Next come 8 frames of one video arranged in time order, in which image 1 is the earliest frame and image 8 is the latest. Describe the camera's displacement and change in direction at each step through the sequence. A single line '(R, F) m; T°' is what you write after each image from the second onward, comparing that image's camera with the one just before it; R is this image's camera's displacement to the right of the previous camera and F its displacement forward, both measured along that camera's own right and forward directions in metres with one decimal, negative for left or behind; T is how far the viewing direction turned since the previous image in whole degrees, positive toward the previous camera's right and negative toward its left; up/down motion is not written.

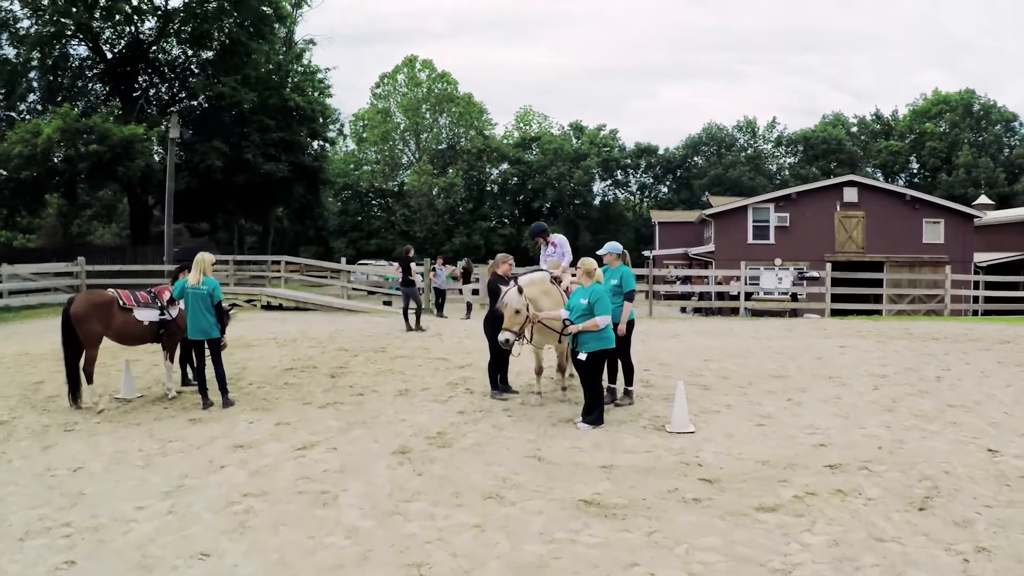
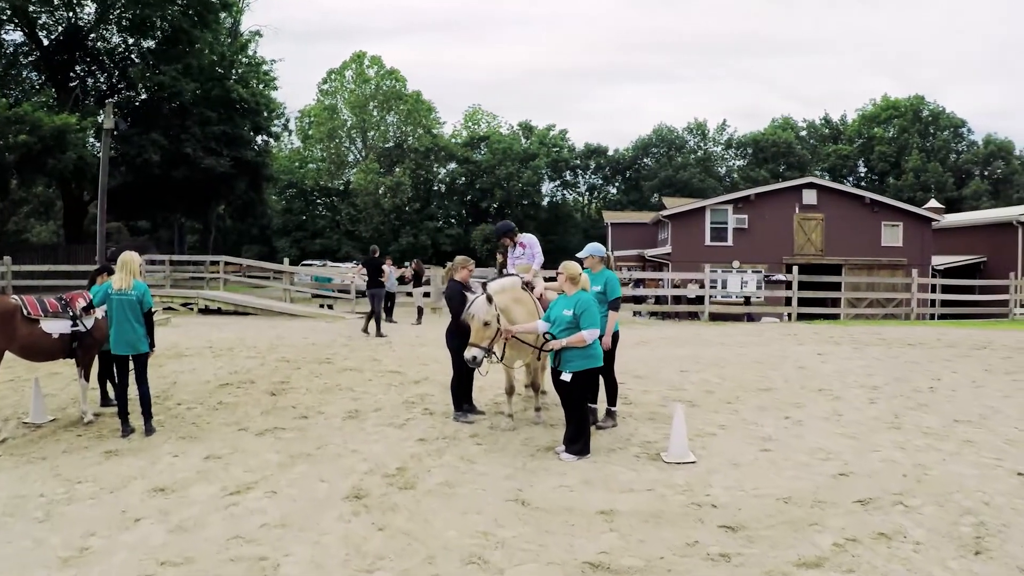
(-0.2, +0.9) m; +4°
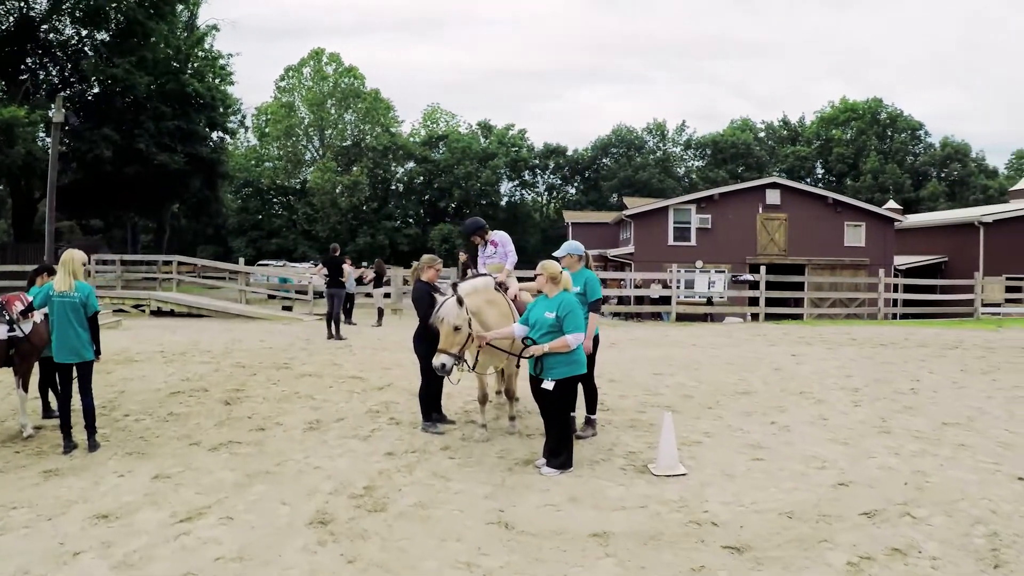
(-0.1, +0.4) m; +3°
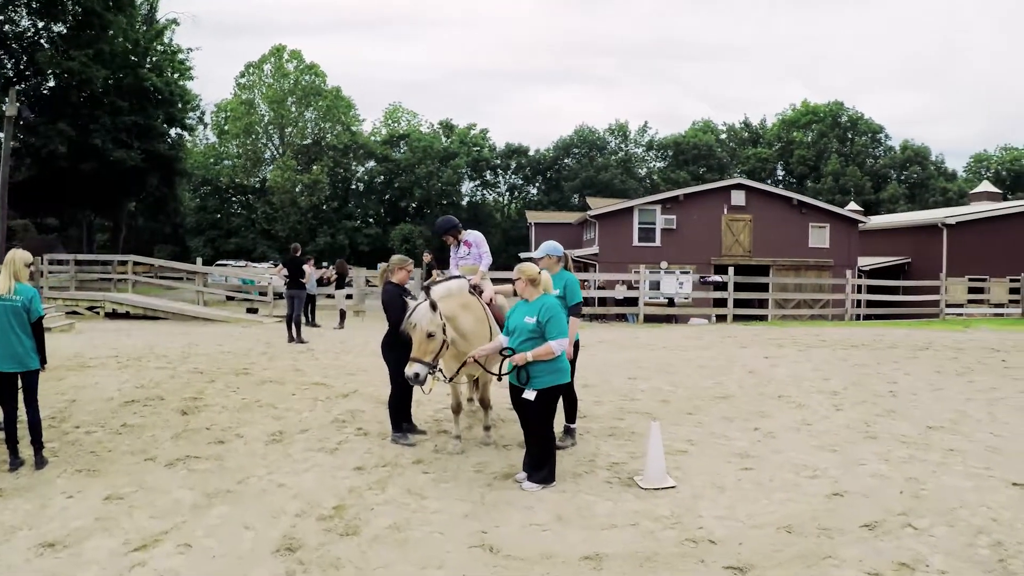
(-0.1, +0.3) m; +3°
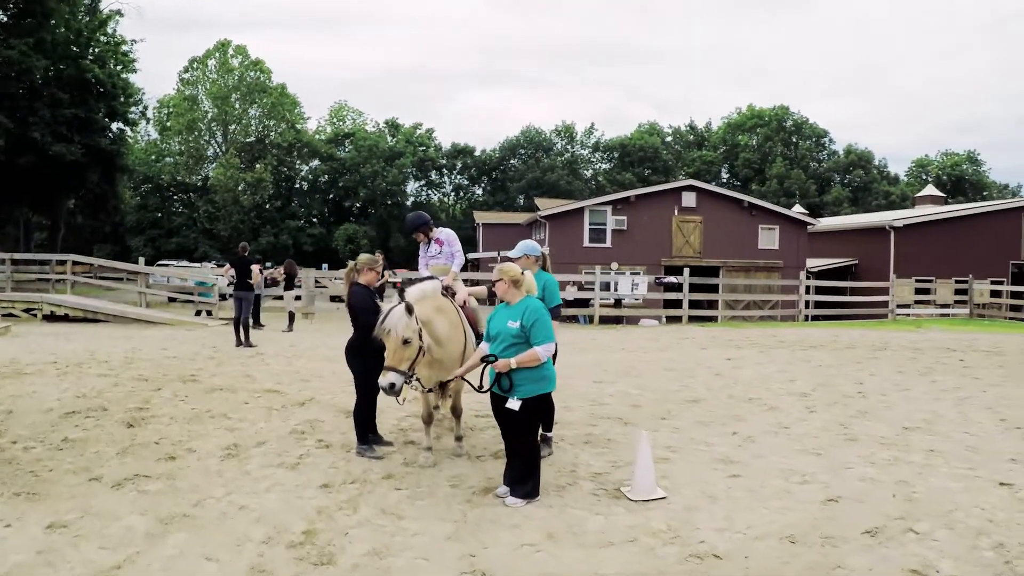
(-0.2, +0.3) m; +4°
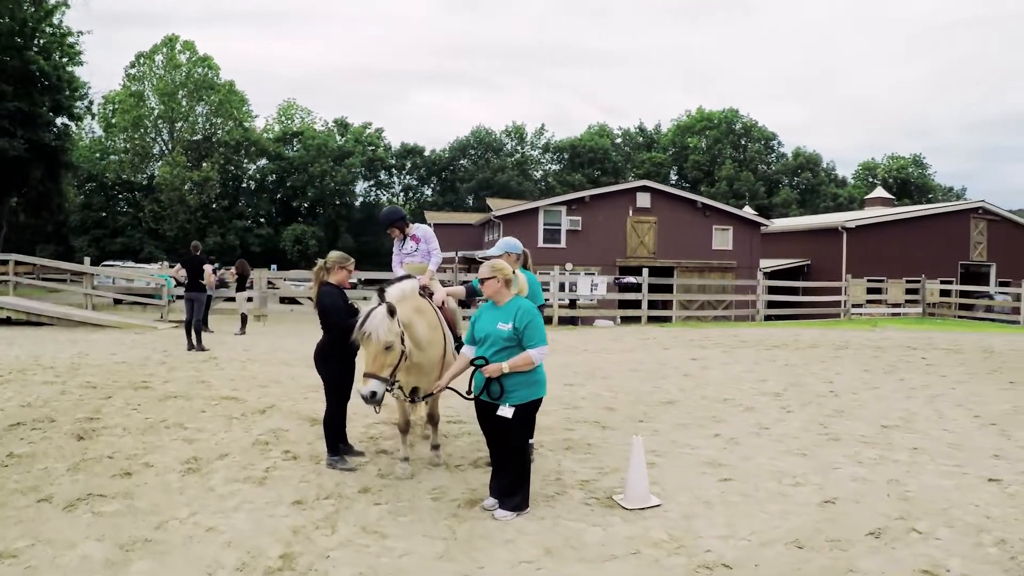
(-0.2, +0.3) m; +4°
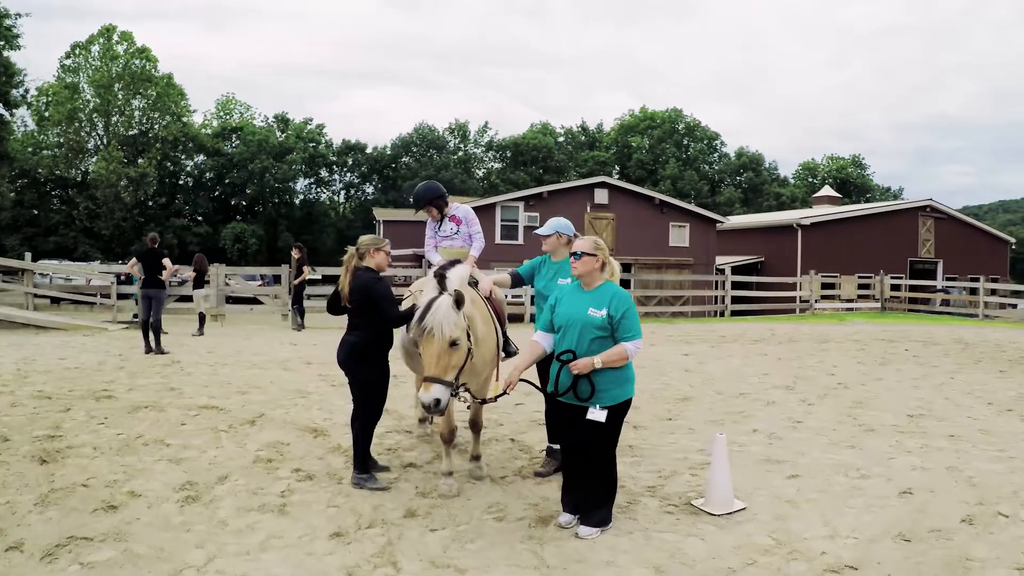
(-0.7, +0.7) m; +5°
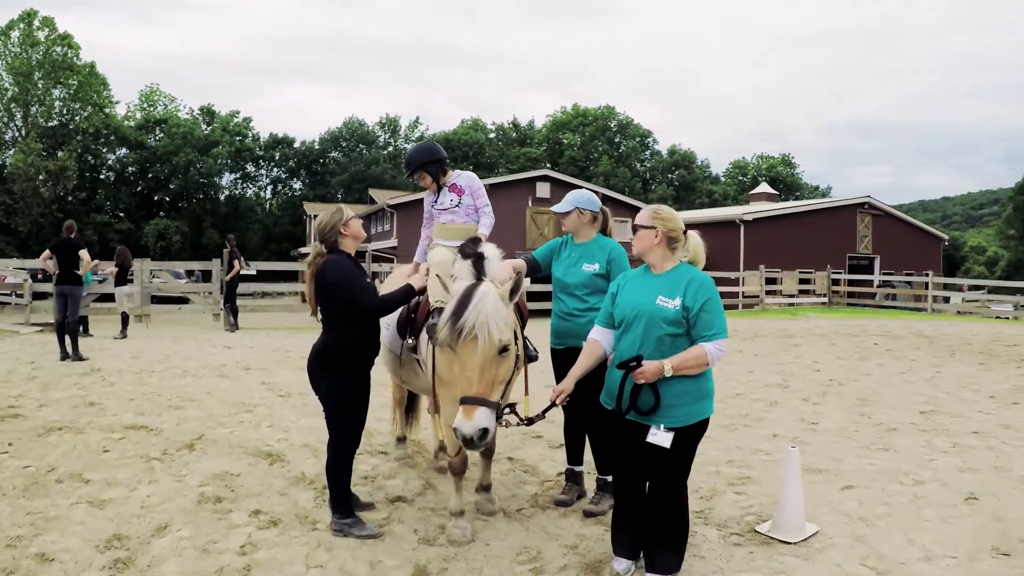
(-0.5, +0.9) m; +5°
